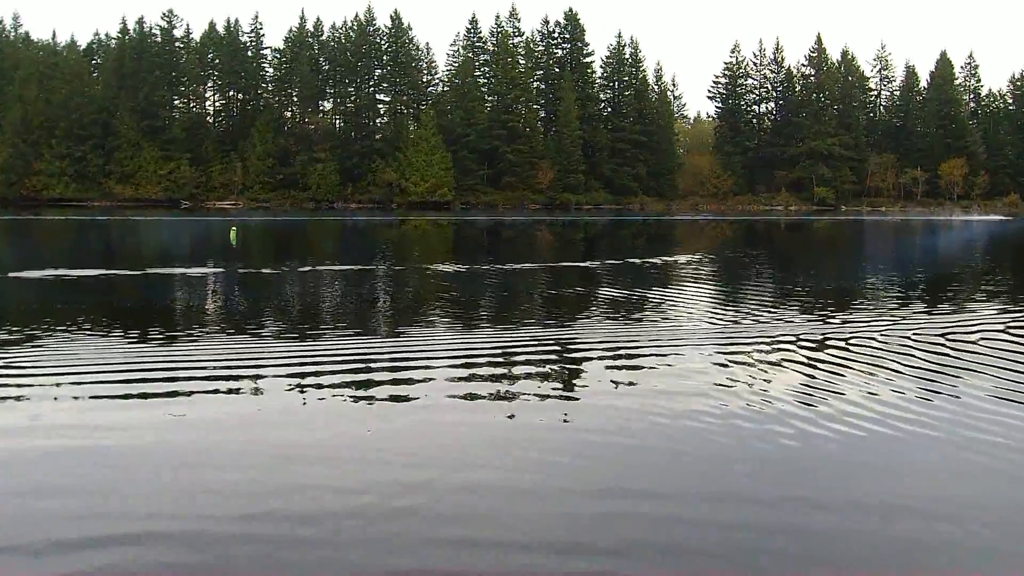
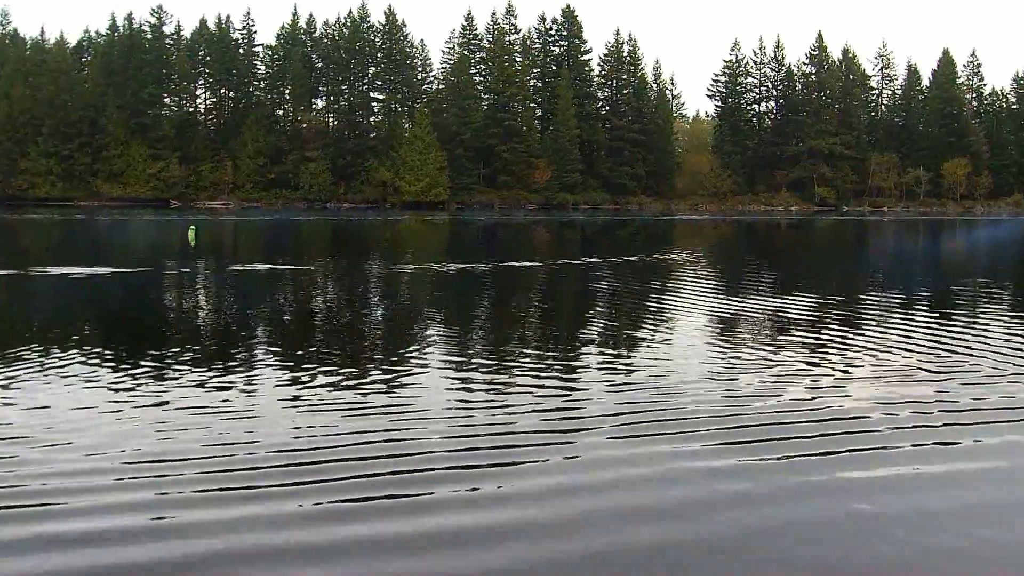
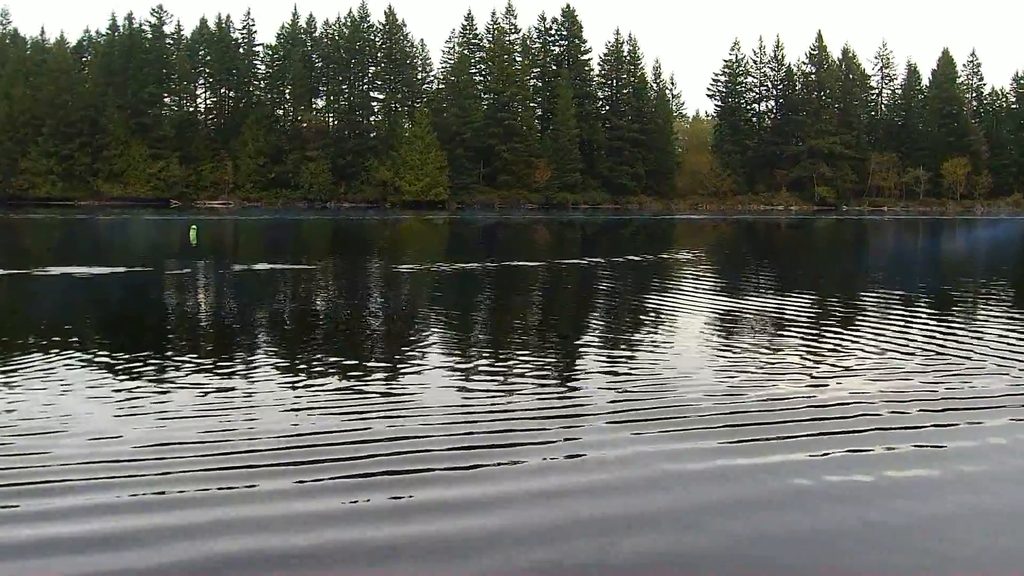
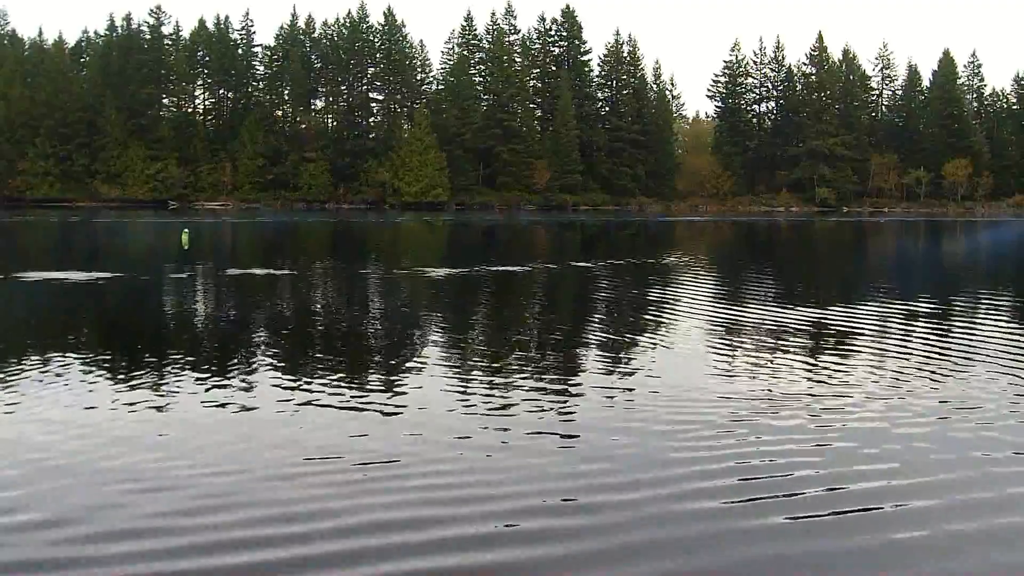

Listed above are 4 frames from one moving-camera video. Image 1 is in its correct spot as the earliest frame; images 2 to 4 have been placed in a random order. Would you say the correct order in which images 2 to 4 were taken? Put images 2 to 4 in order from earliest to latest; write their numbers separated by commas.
3, 2, 4
